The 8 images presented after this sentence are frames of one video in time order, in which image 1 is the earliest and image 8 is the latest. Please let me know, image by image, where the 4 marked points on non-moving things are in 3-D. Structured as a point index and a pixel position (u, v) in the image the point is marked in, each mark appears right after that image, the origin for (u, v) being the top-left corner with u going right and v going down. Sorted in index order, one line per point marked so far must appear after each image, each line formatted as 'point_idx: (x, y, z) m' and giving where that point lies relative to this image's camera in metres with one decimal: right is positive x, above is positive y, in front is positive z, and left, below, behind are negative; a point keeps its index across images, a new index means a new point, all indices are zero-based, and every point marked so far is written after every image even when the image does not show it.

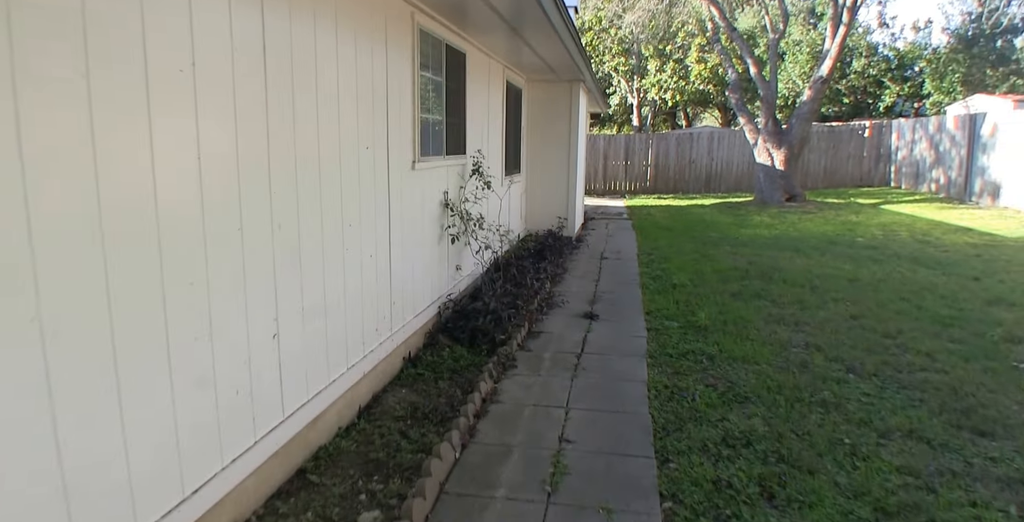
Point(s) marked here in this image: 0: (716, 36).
0: (+5.0, +5.5, +14.7) m
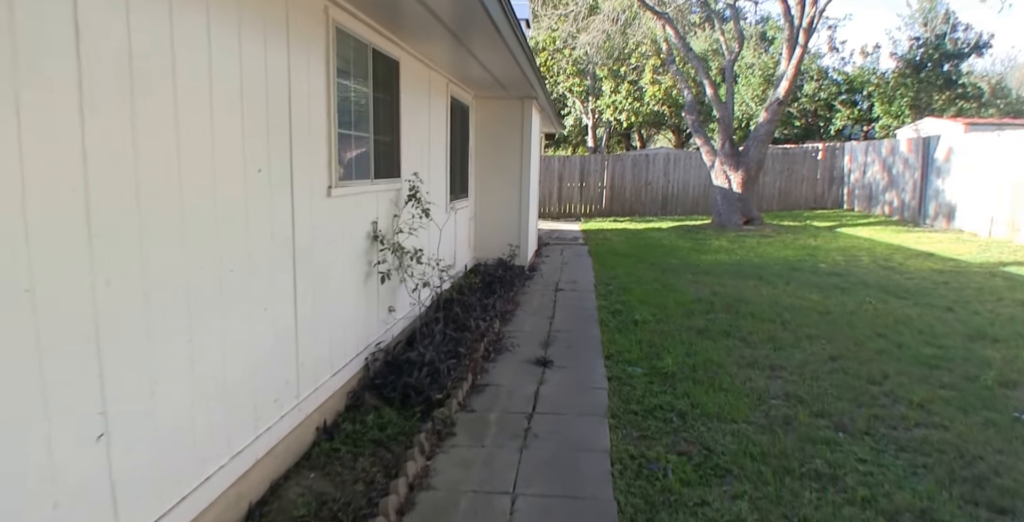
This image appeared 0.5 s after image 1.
0: (+3.9, +4.9, +14.6) m
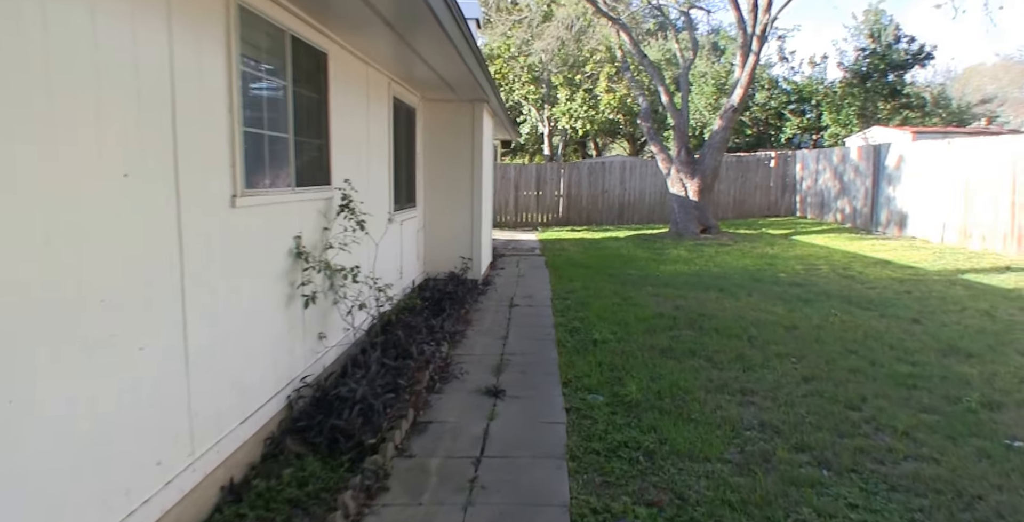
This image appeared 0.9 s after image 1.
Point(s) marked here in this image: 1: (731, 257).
0: (+2.7, +4.7, +14.4) m
1: (+3.4, +0.1, +9.4) m
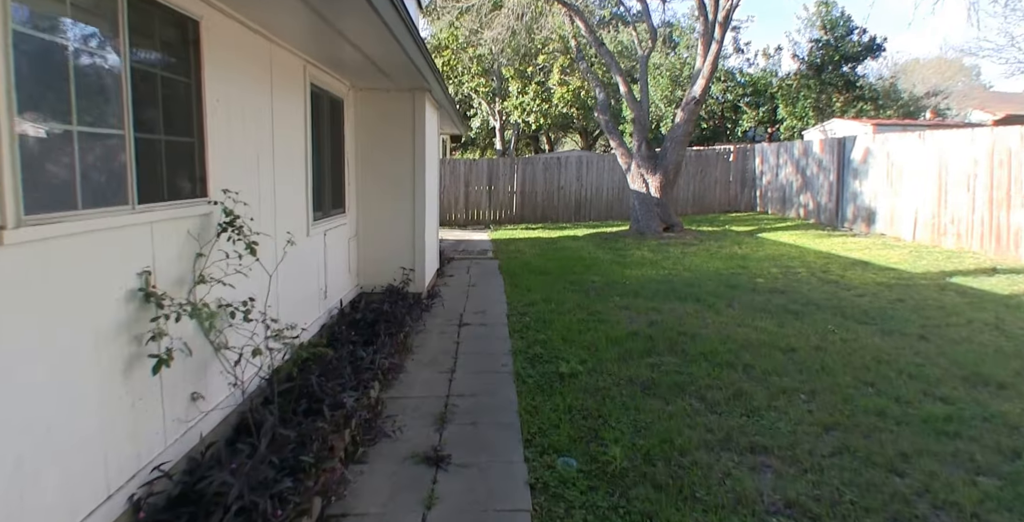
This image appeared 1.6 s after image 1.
0: (+1.6, +4.7, +13.6) m
1: (+2.7, 0.0, +8.7) m
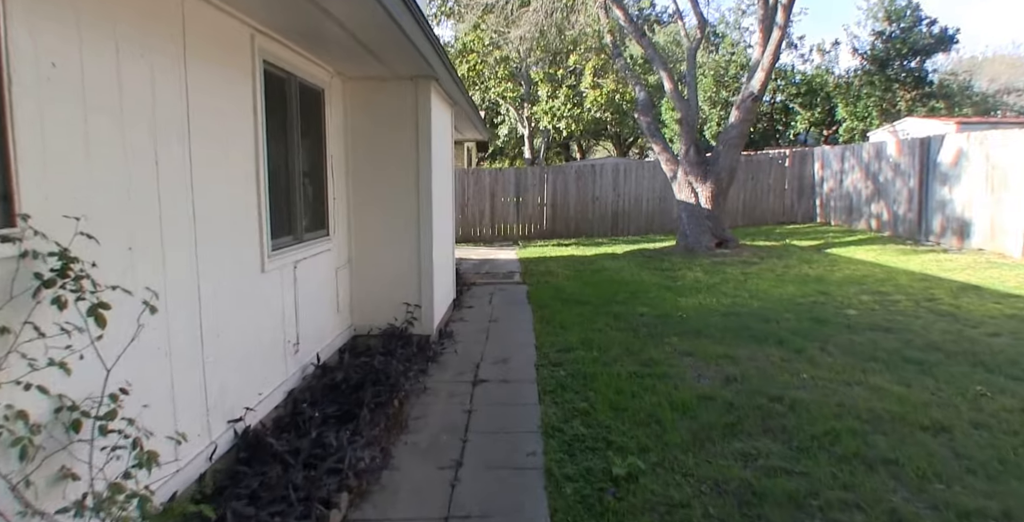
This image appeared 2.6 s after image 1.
0: (+2.2, +4.3, +12.3) m
1: (+3.1, -0.2, +7.3) m
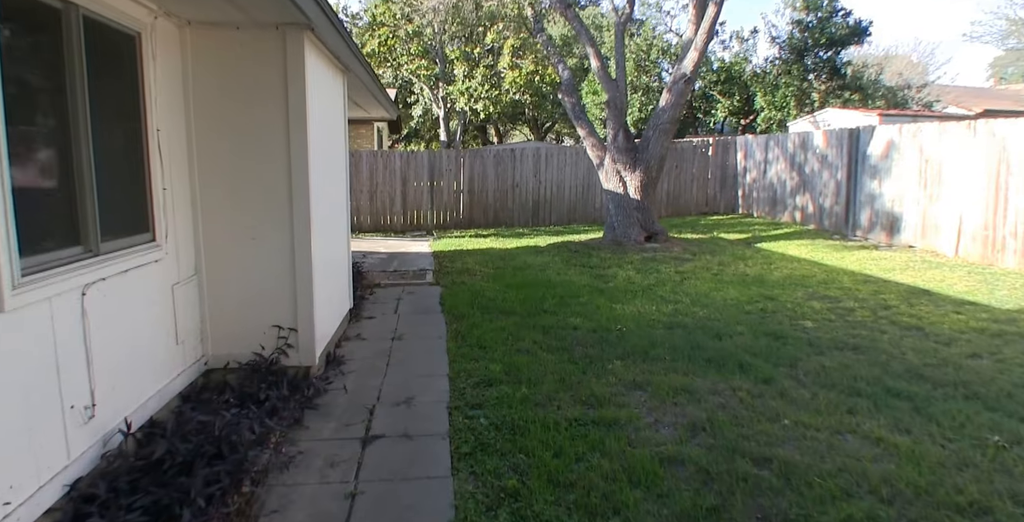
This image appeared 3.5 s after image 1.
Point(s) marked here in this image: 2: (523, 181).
0: (+0.5, +4.5, +11.3) m
1: (+2.1, -0.2, +6.6) m
2: (+0.2, +1.5, +11.5) m
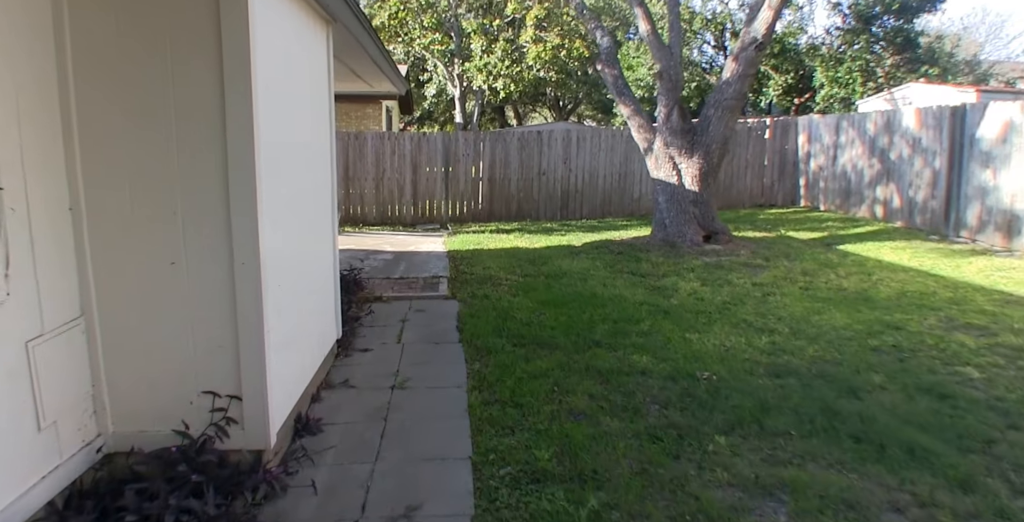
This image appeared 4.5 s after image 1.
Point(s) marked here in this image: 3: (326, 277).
0: (+1.0, +4.5, +9.8) m
1: (+2.4, -0.3, +5.2) m
2: (+0.6, +1.6, +10.1) m
3: (-1.2, 0.0, +3.8) m
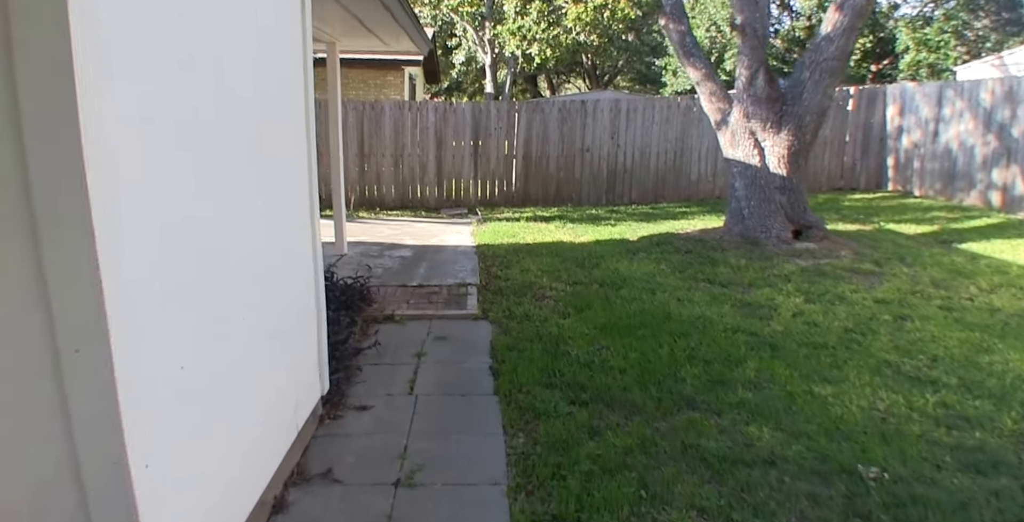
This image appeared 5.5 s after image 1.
0: (+1.5, +4.6, +8.4) m
1: (+2.7, -0.4, +3.9) m
2: (+1.2, +1.7, +8.8) m
3: (-0.9, -0.1, +2.7) m
